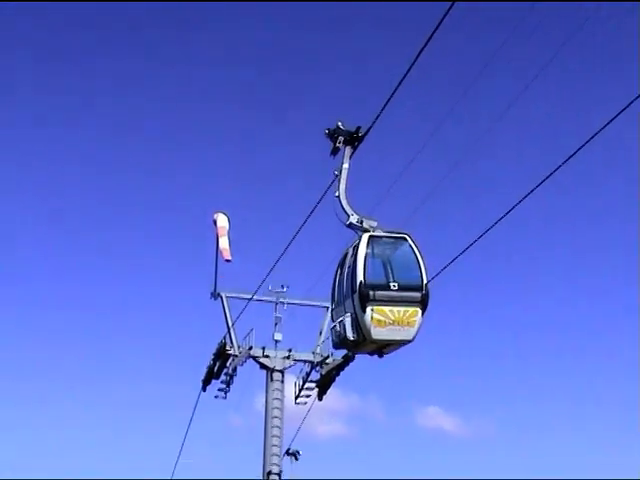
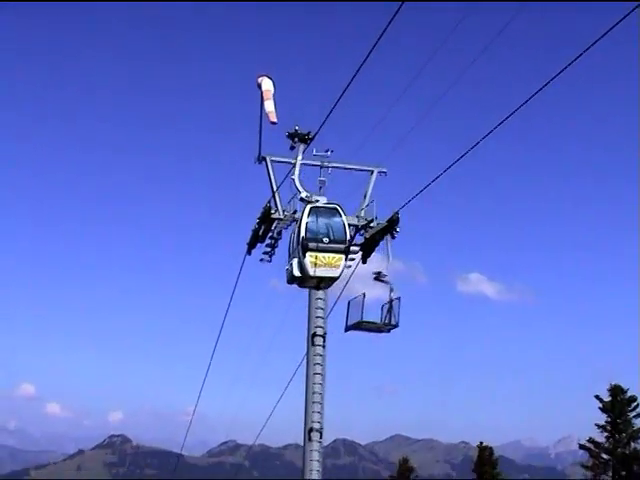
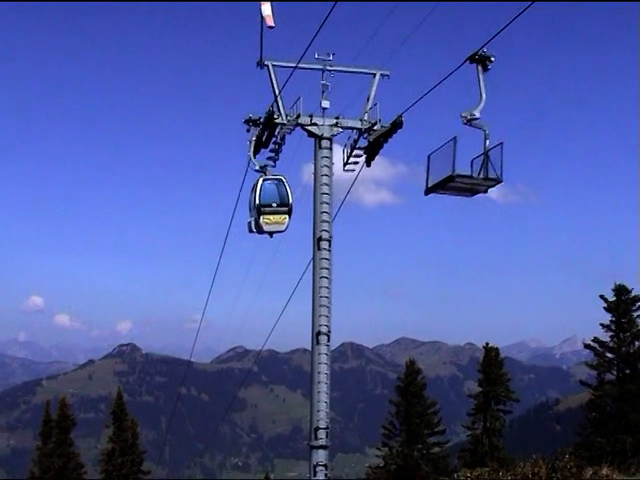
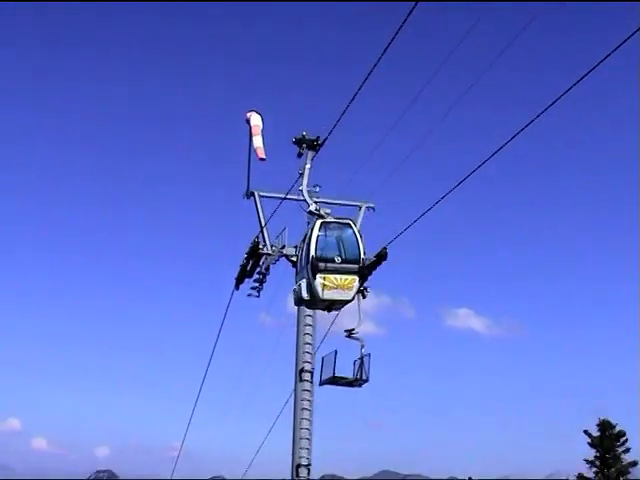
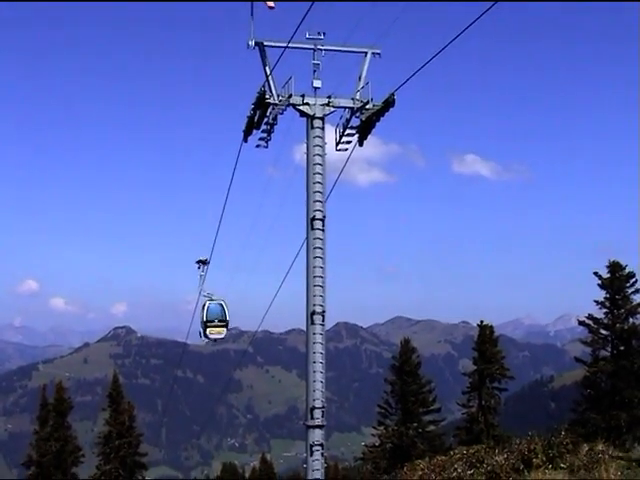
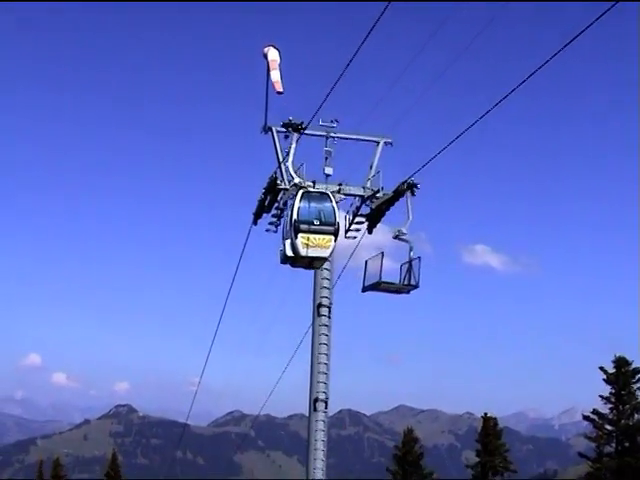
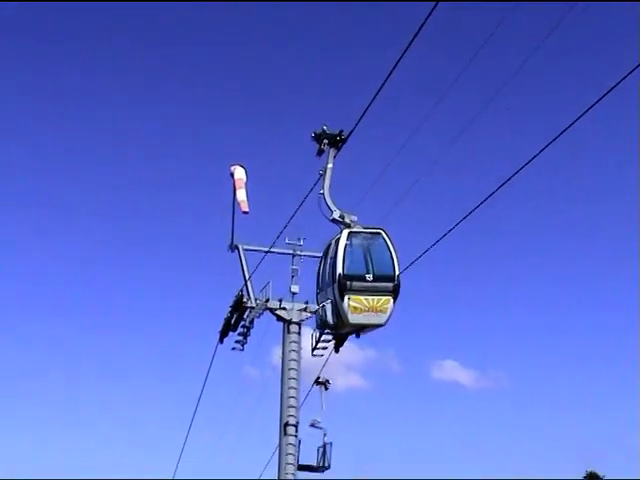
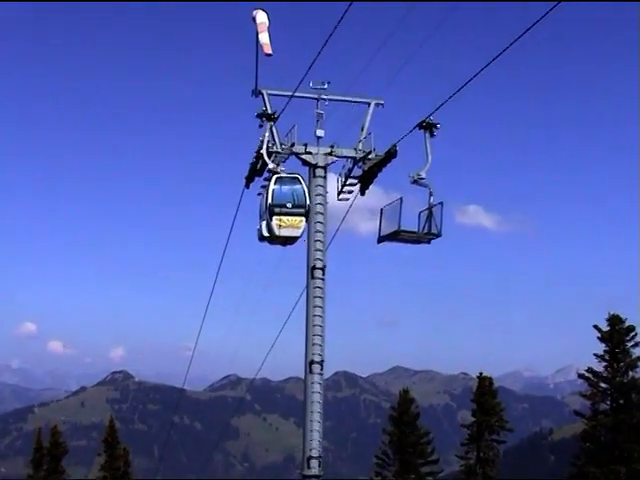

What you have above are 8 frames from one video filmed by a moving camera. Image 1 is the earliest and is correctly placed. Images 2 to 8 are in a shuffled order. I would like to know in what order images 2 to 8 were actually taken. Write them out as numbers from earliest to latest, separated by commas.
7, 4, 2, 6, 8, 3, 5
